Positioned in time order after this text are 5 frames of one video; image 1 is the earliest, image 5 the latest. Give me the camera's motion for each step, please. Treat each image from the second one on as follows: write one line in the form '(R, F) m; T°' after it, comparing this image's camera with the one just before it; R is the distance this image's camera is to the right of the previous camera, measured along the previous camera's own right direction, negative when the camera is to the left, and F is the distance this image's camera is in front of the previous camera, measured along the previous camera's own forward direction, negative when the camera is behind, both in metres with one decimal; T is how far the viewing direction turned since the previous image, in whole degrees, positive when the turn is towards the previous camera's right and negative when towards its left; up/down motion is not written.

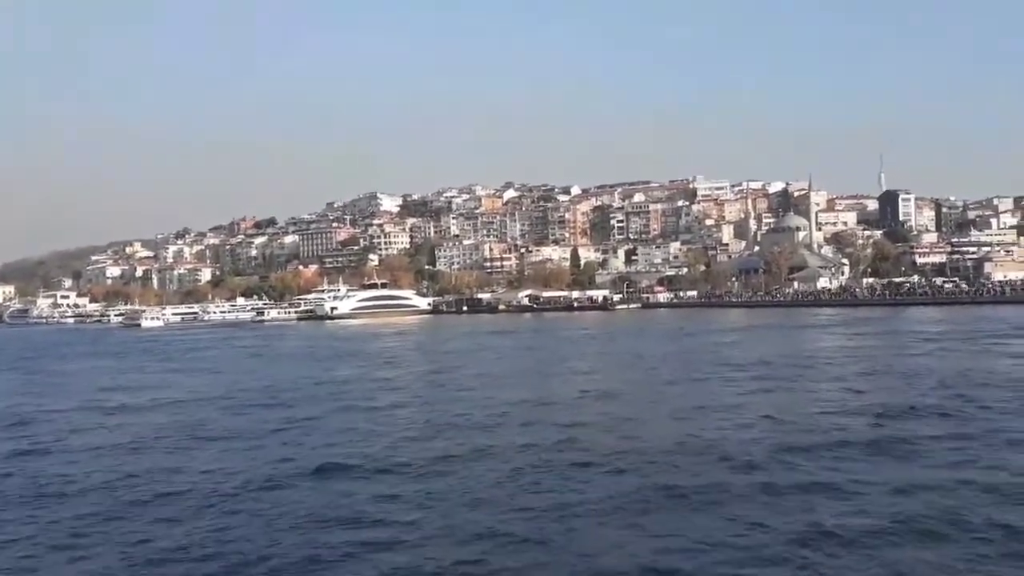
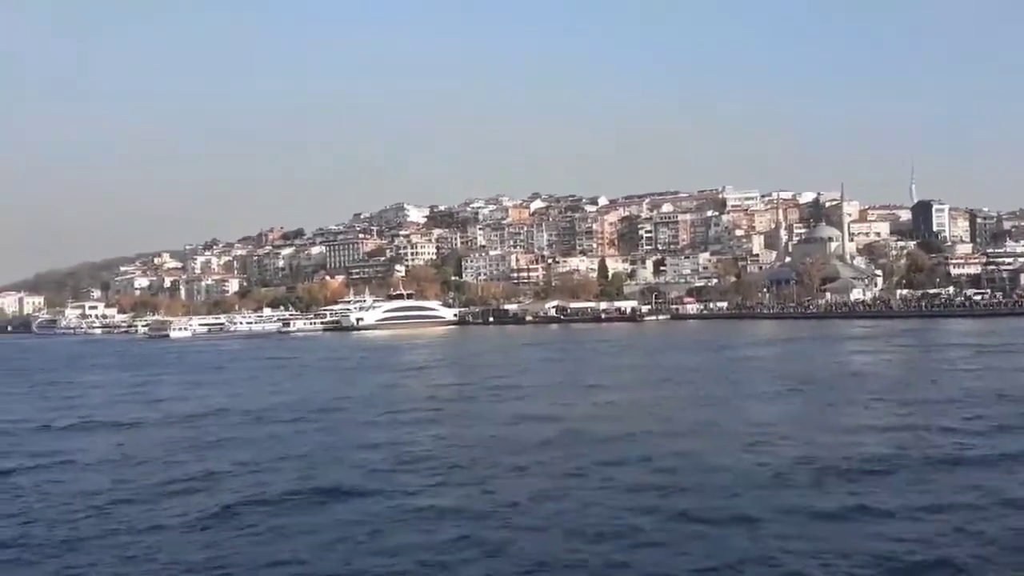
(0.0, +0.3) m; -1°
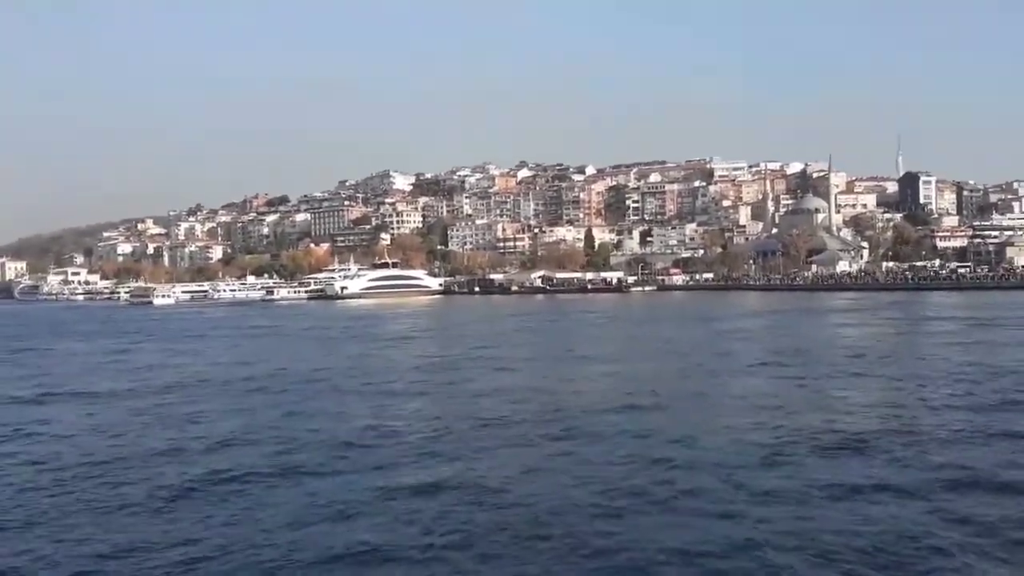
(0.0, +0.1) m; +1°
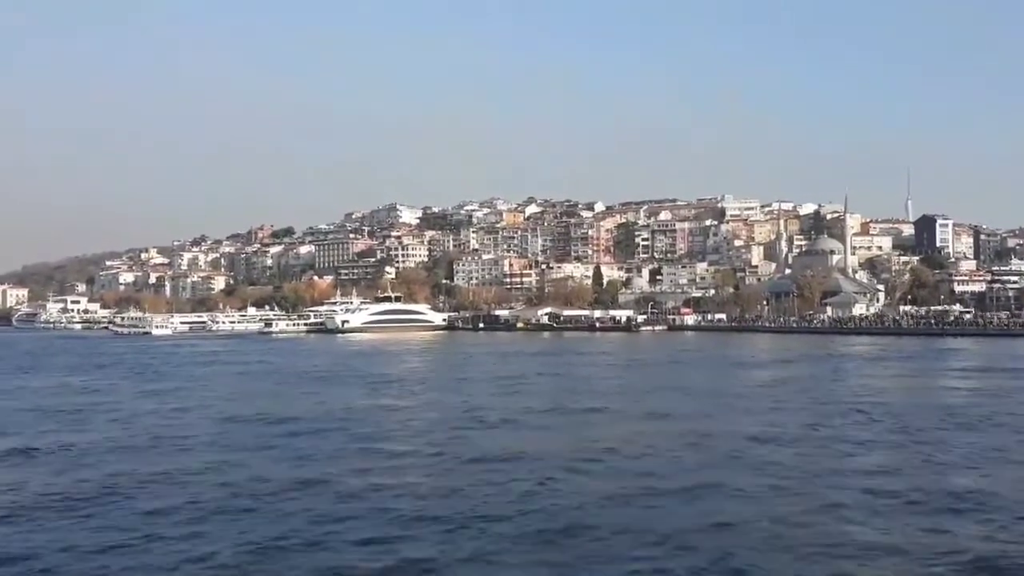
(0.0, +0.7) m; 0°
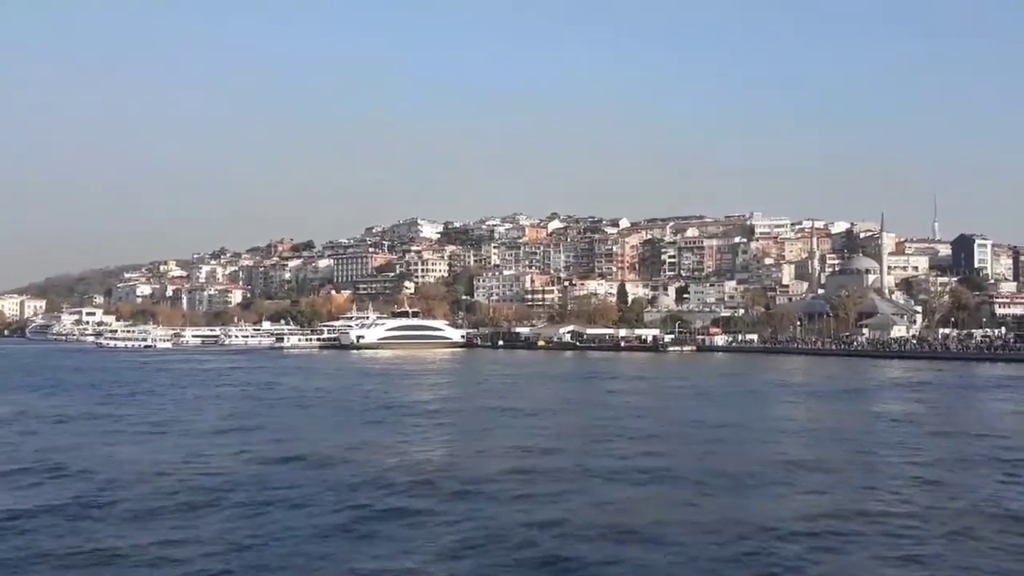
(0.0, +1.0) m; -1°
